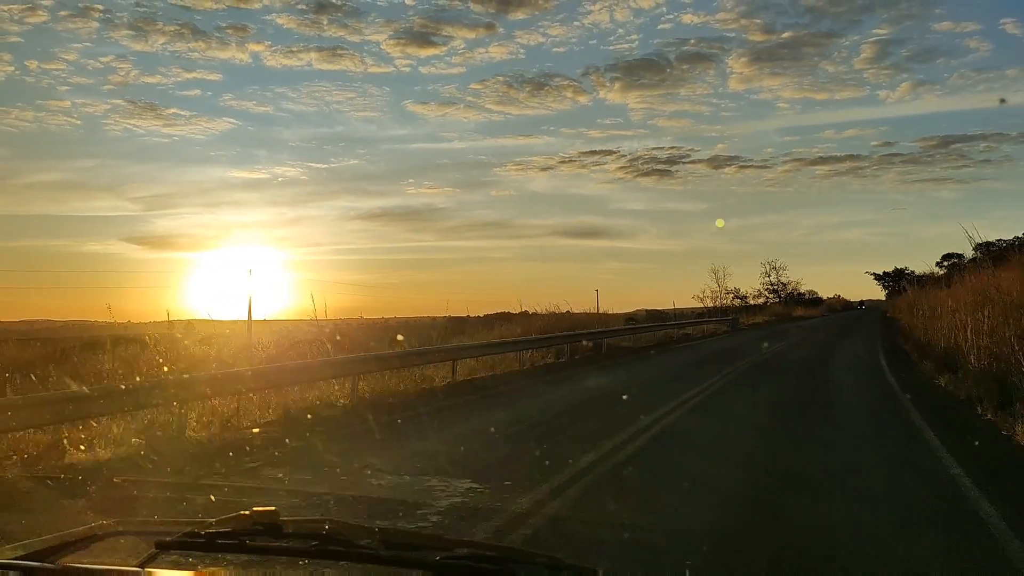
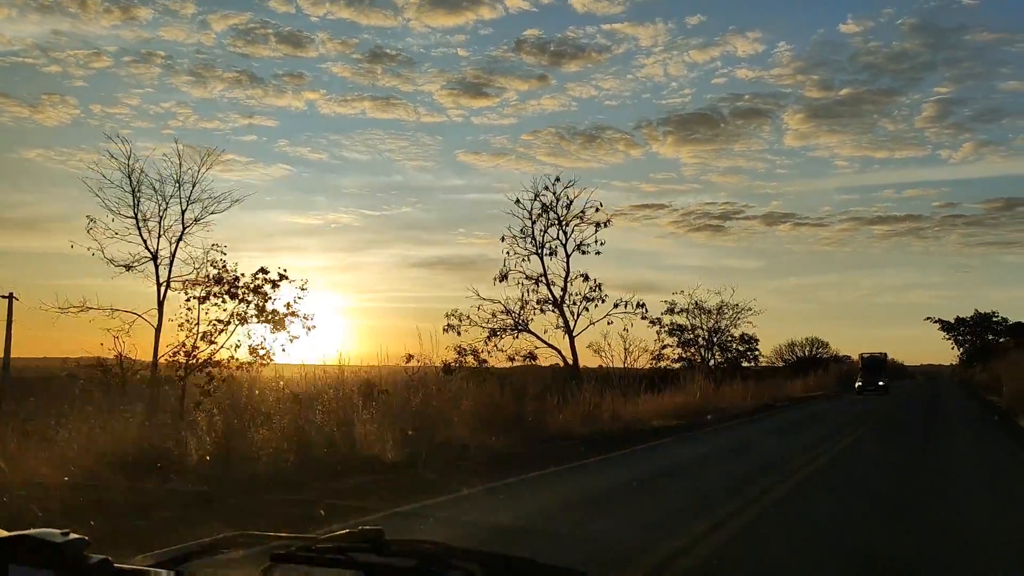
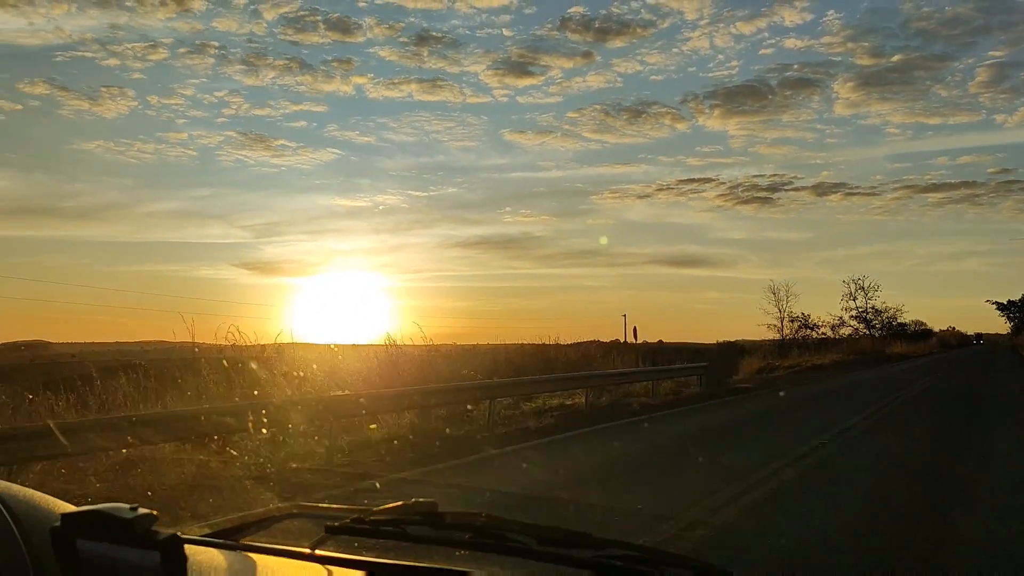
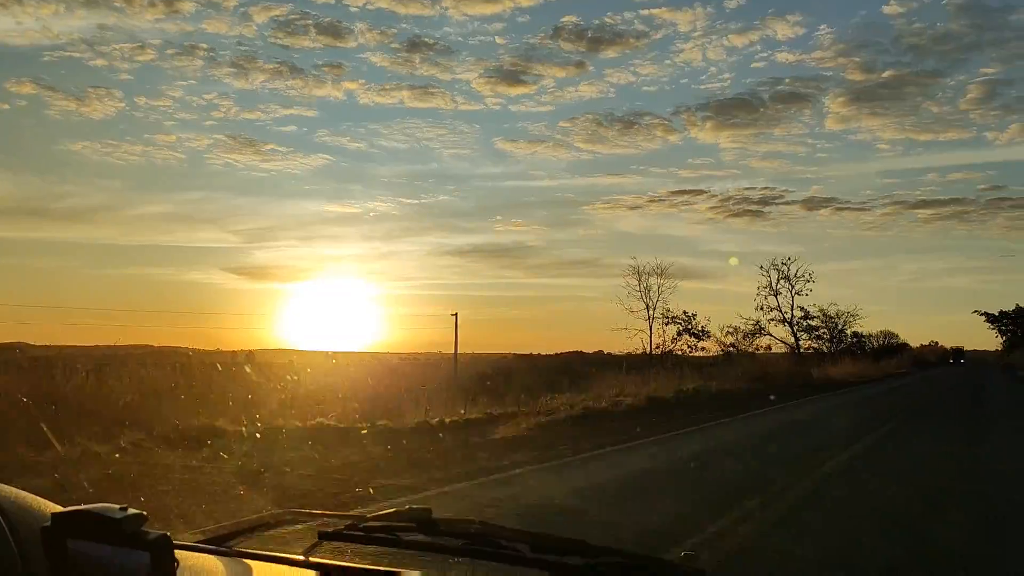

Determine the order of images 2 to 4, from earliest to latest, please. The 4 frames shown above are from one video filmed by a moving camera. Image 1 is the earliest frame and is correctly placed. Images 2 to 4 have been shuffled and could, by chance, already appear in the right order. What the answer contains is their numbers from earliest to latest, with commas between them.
3, 4, 2
